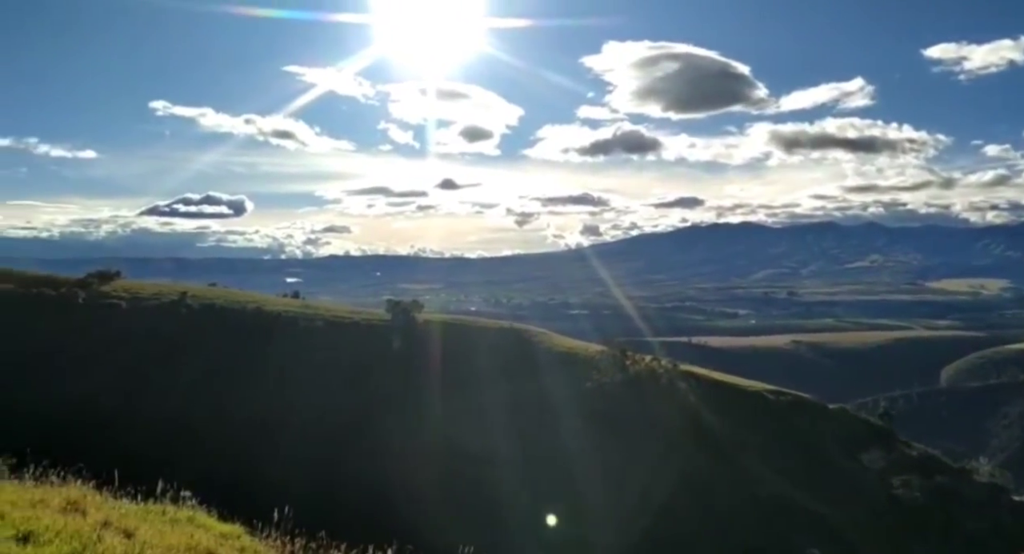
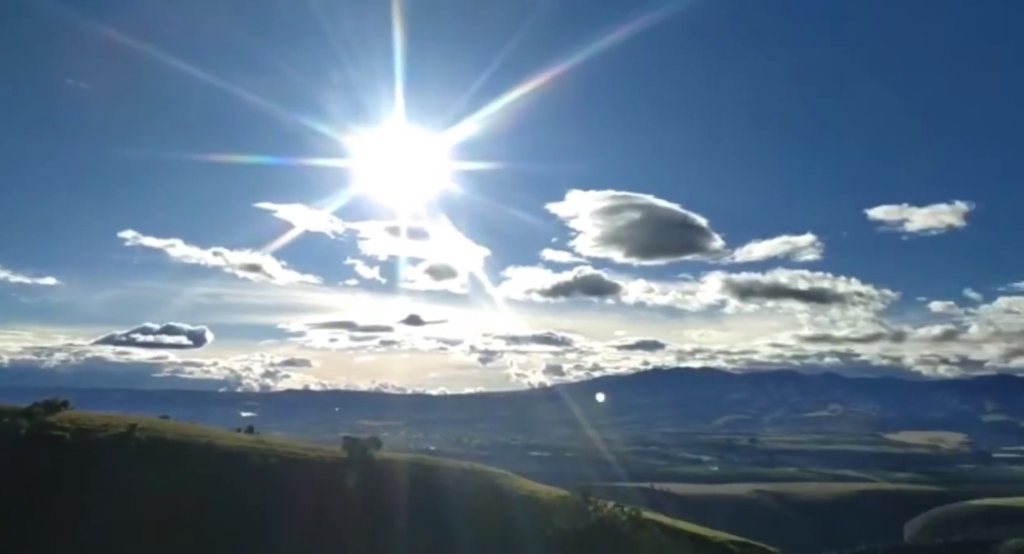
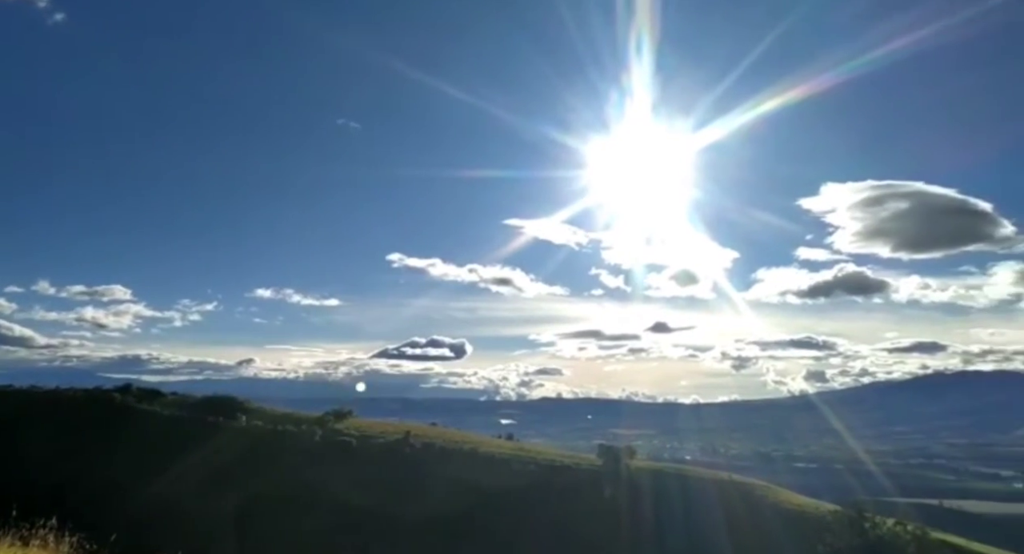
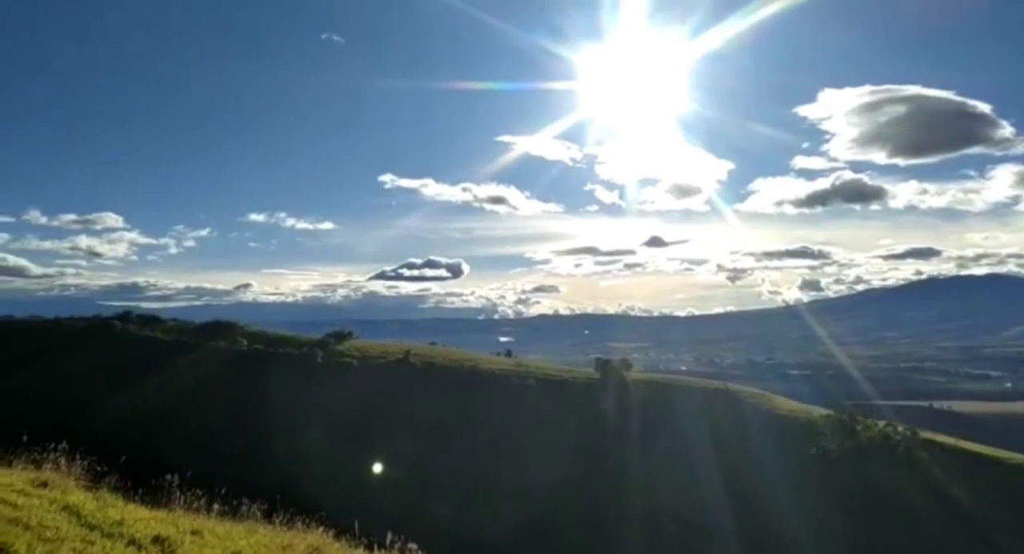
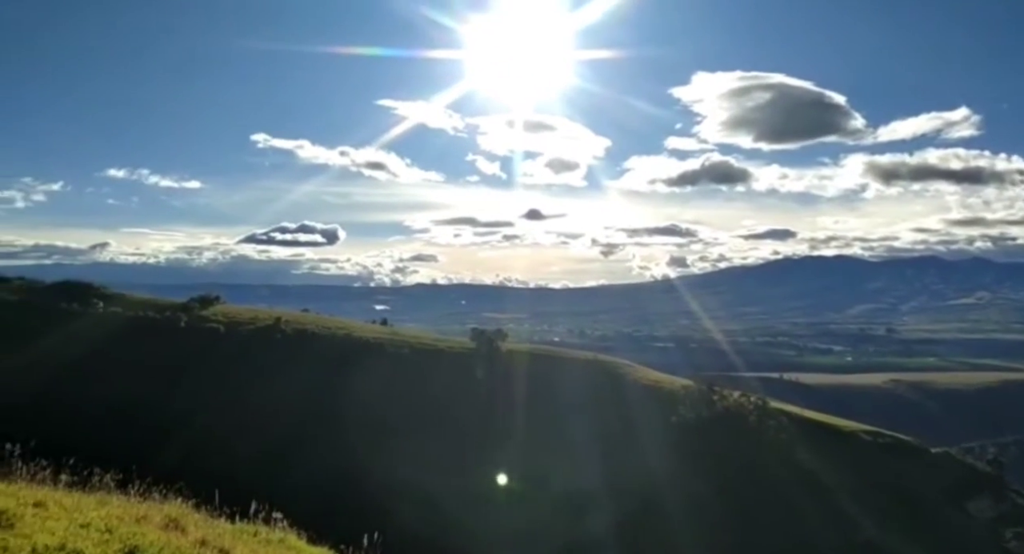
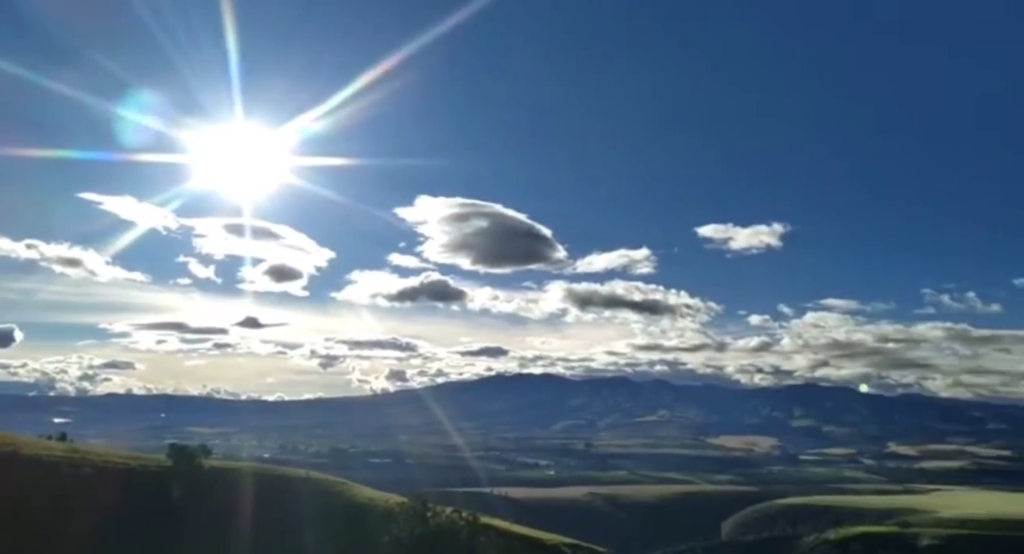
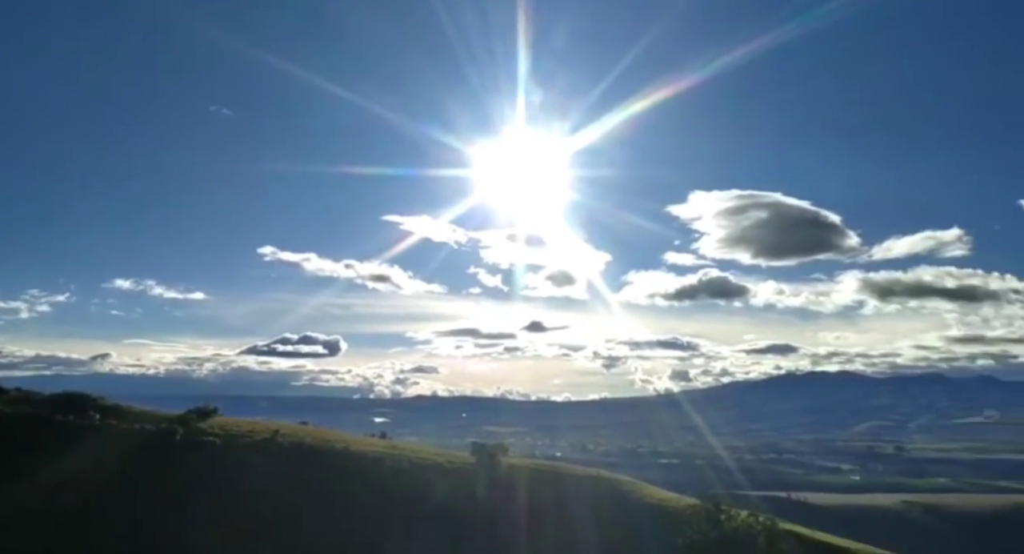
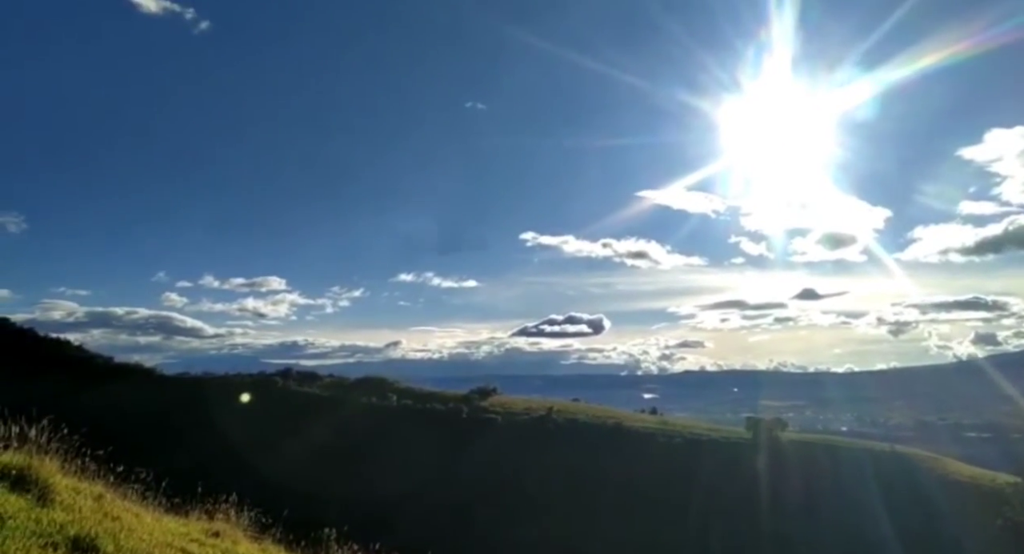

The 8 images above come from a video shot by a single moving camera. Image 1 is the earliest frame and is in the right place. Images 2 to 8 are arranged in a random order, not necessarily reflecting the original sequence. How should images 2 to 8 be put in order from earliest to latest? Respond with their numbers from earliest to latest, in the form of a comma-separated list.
5, 4, 8, 3, 7, 2, 6
